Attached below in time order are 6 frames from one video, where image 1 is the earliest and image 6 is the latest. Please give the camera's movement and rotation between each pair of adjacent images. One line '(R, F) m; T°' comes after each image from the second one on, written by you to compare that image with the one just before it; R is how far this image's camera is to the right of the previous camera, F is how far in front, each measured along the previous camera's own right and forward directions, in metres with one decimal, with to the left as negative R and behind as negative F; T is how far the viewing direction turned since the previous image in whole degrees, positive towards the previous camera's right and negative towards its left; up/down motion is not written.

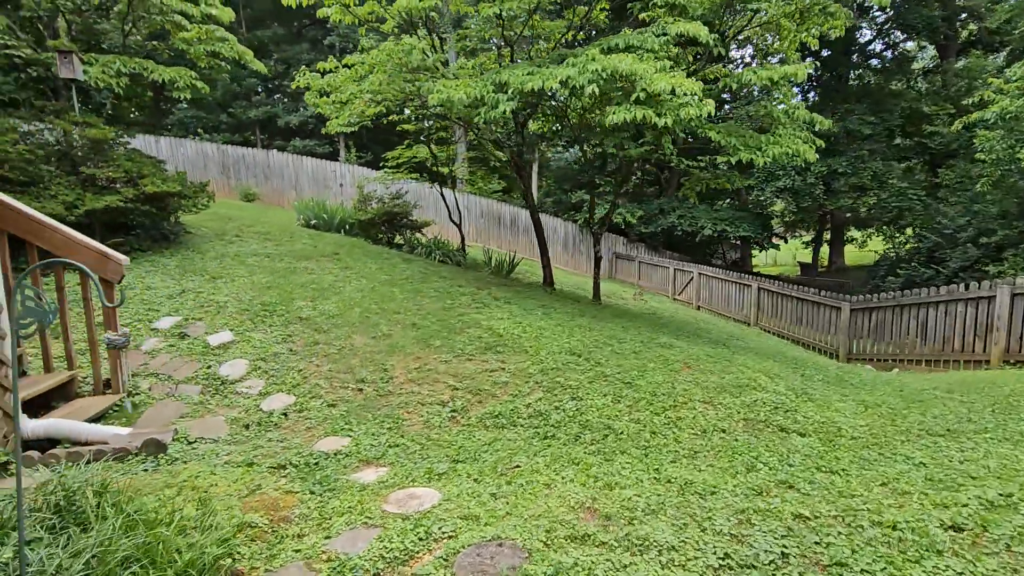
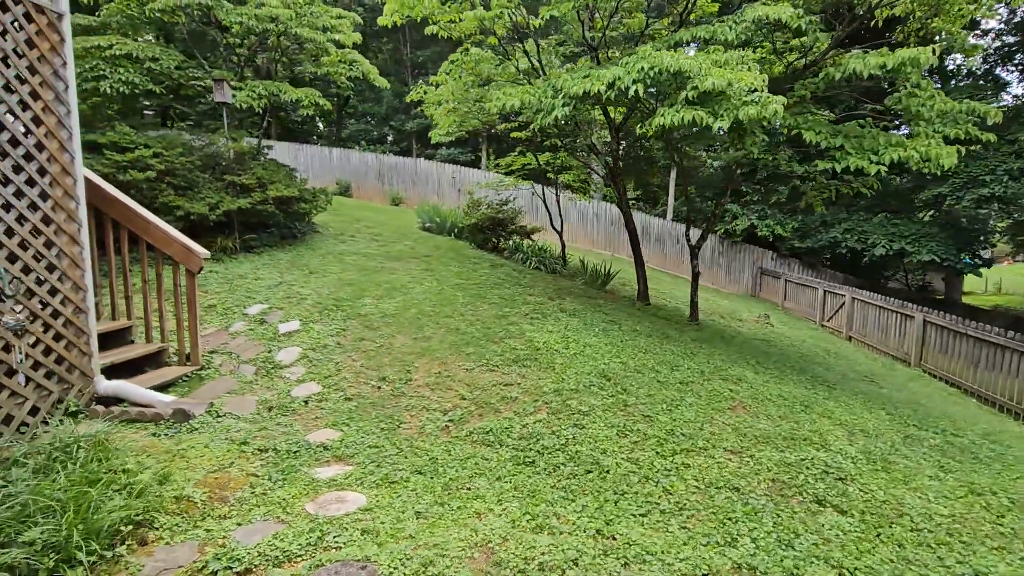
(+1.0, +0.3) m; -17°
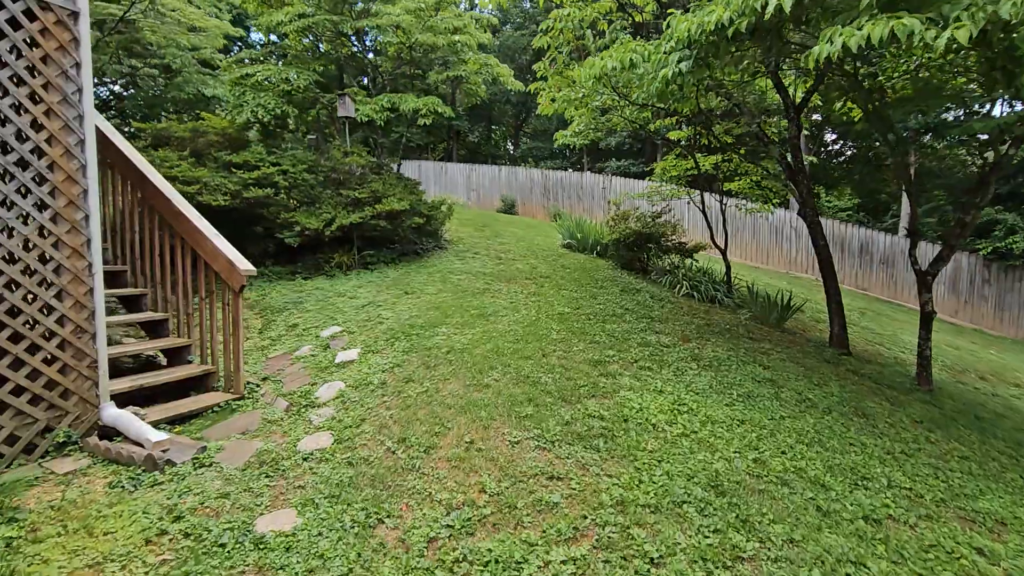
(+0.7, +1.4) m; -21°
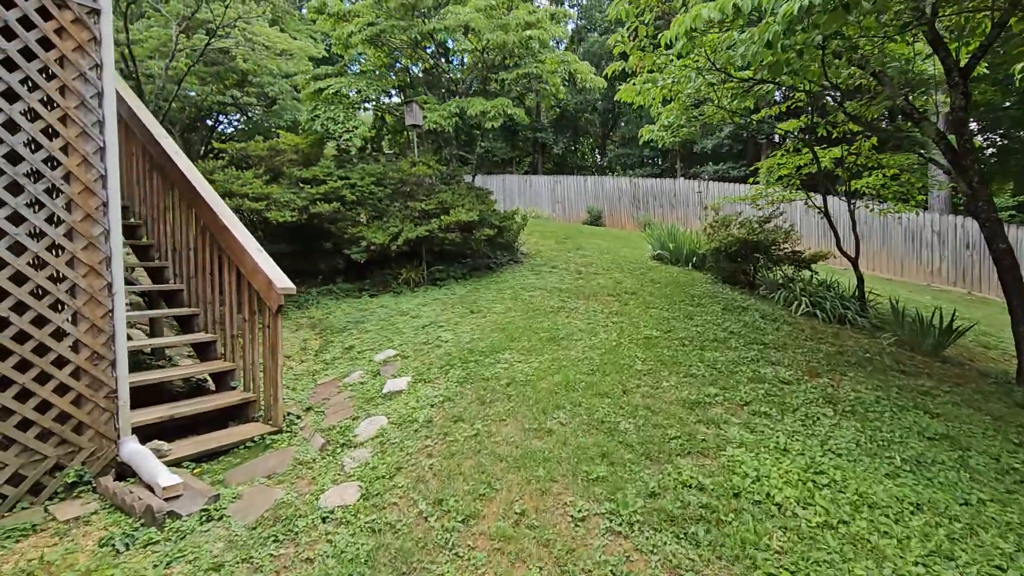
(+0.1, +0.7) m; -10°
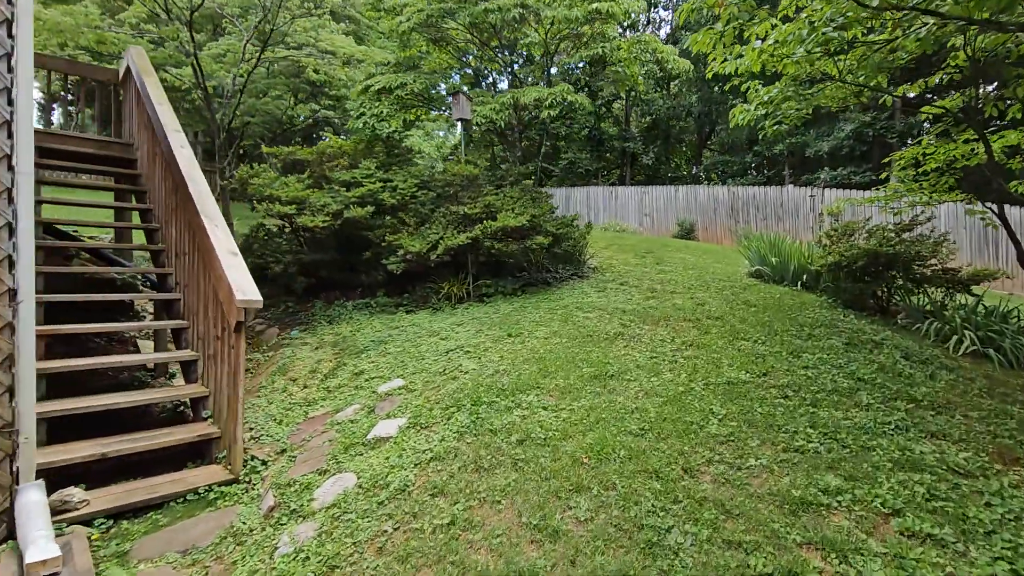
(+0.4, +1.0) m; -10°
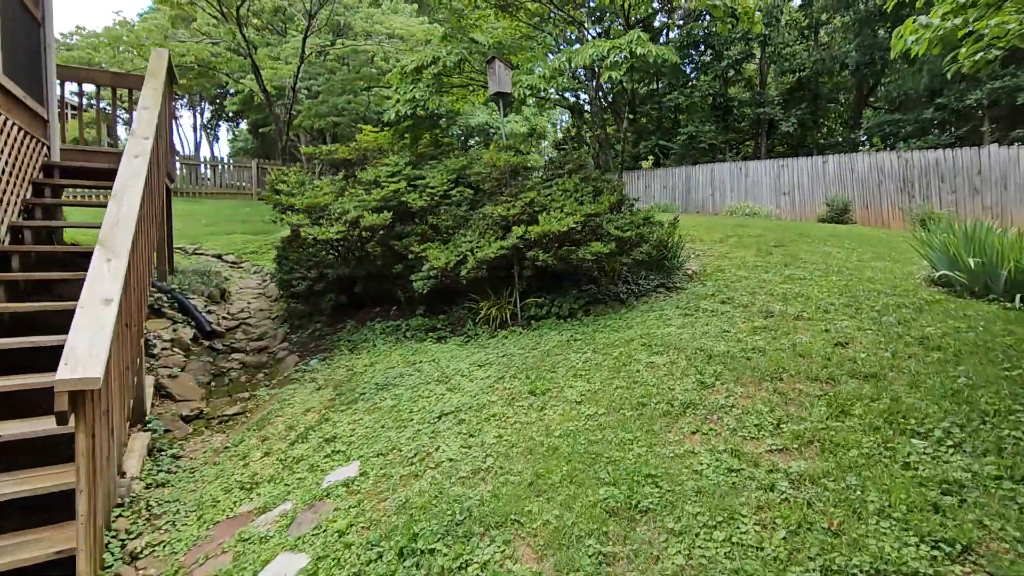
(+0.6, +1.3) m; -14°
